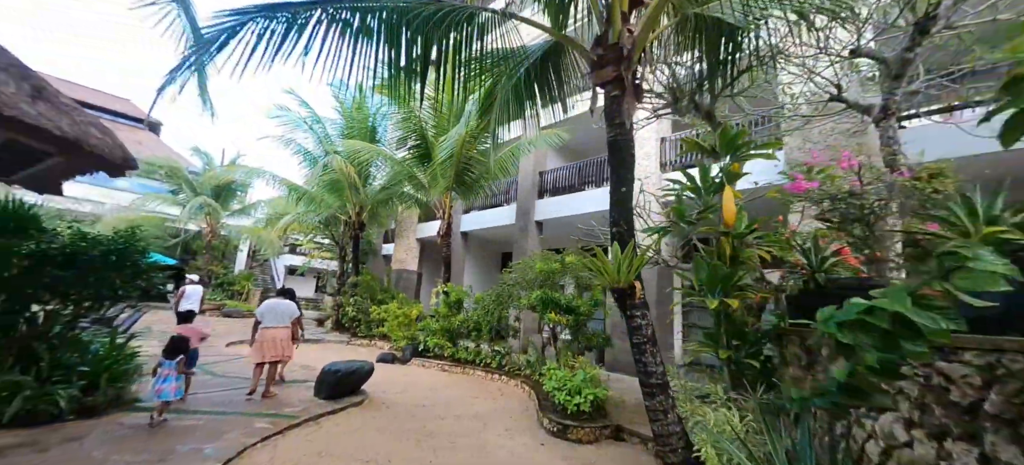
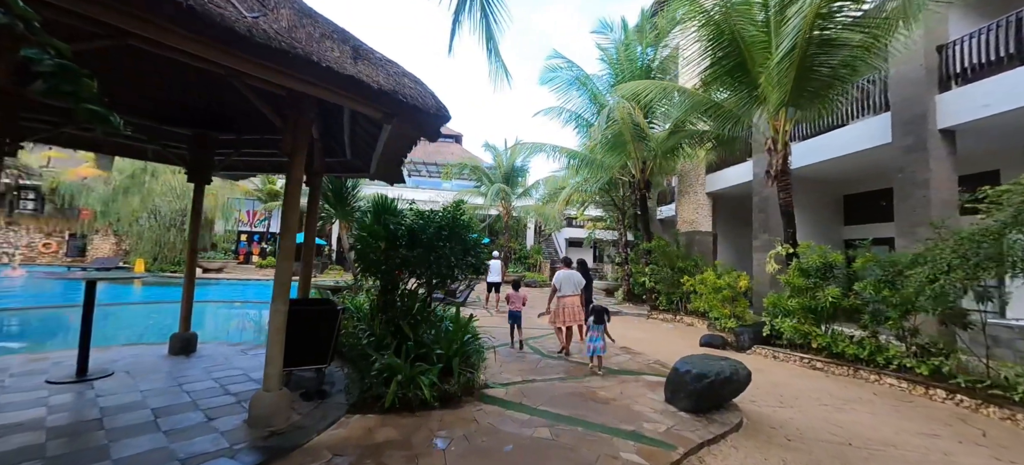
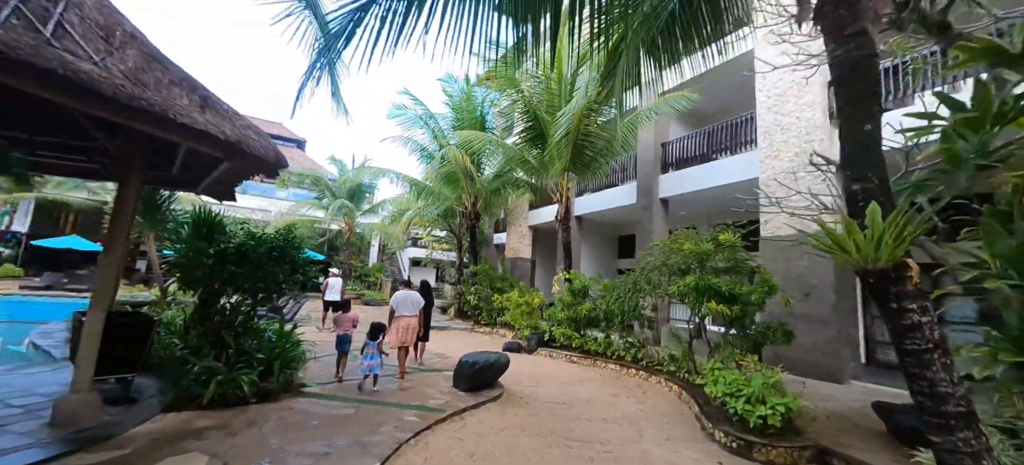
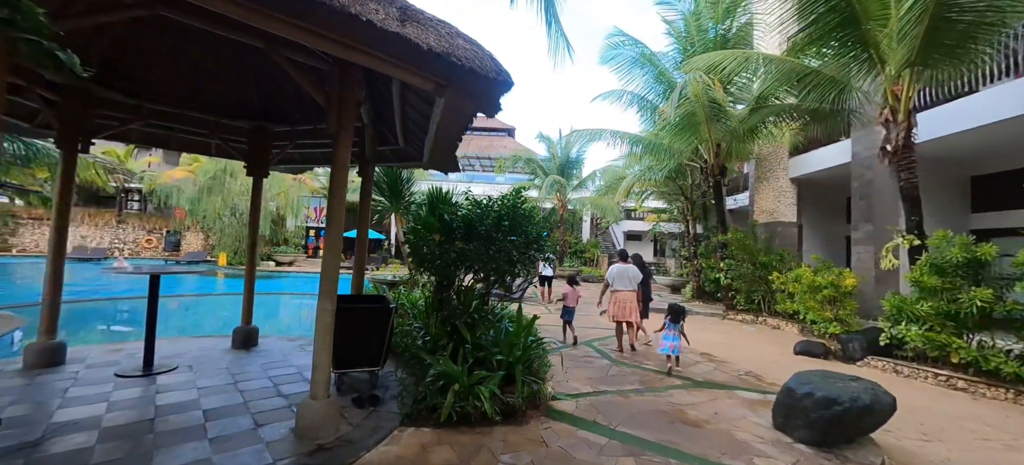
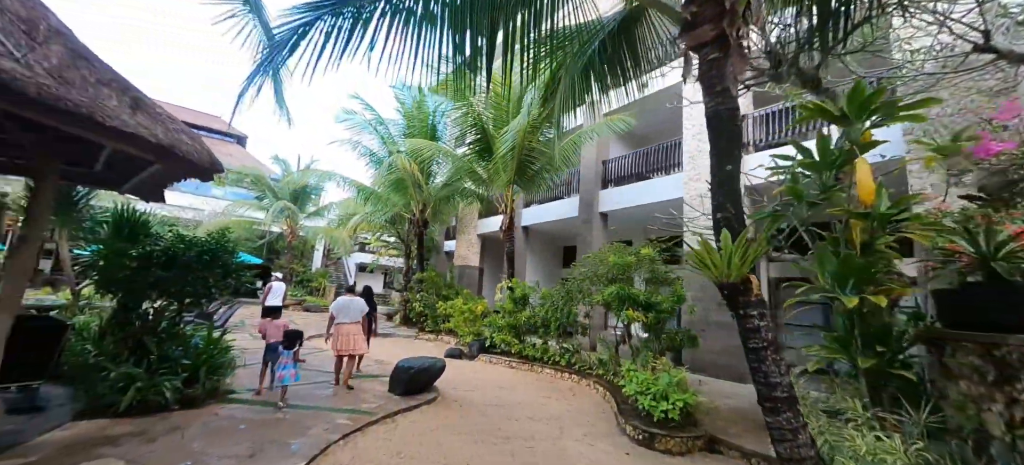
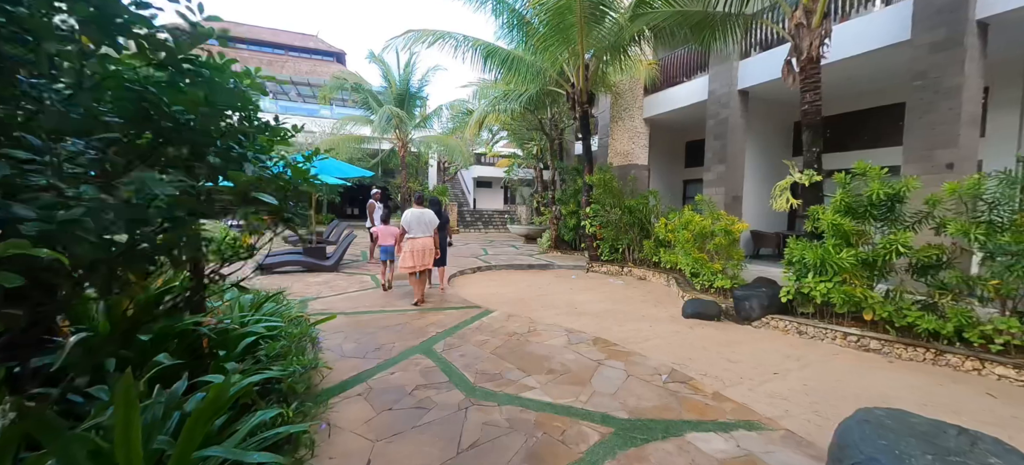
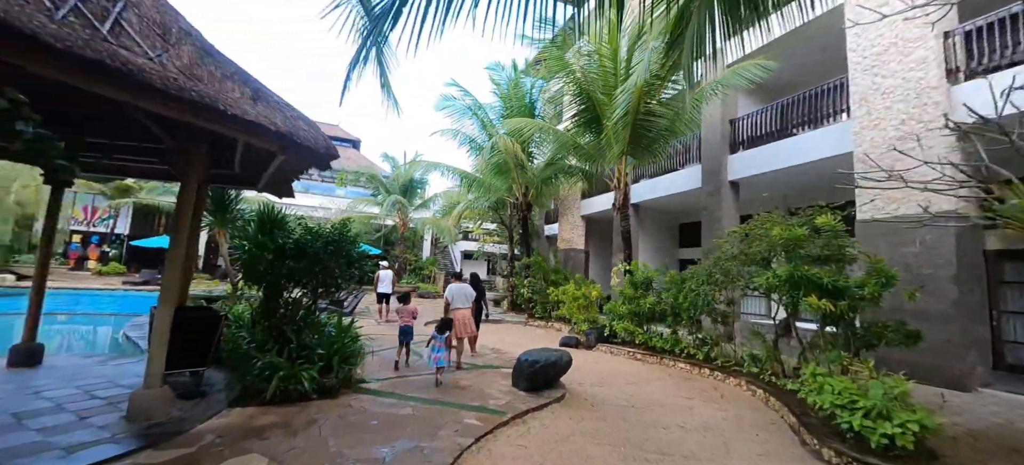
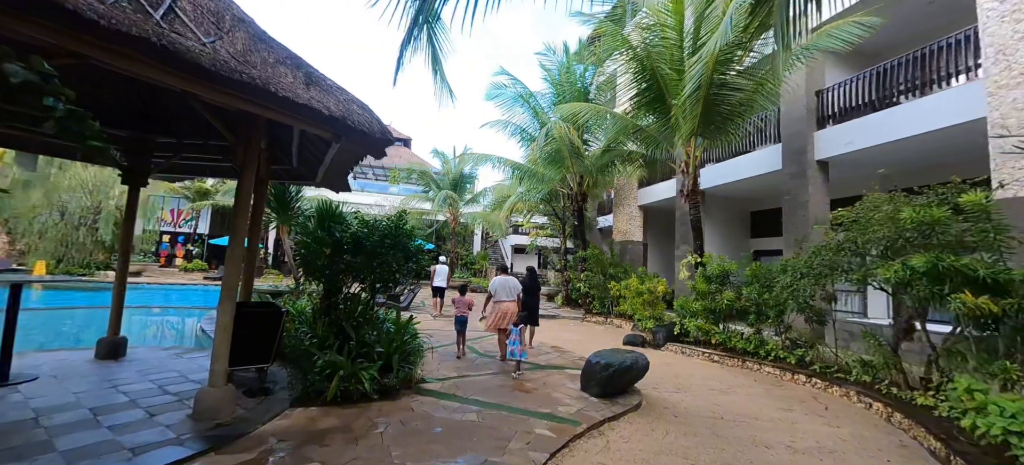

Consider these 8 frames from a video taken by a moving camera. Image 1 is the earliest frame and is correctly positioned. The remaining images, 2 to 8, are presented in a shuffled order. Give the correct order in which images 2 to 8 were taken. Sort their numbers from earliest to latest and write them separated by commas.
5, 3, 7, 8, 2, 4, 6
